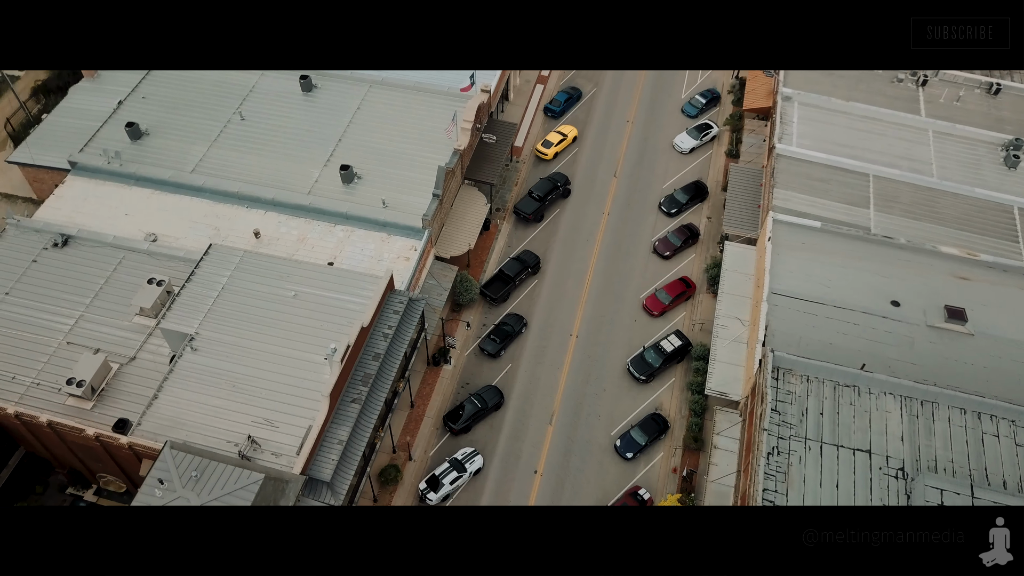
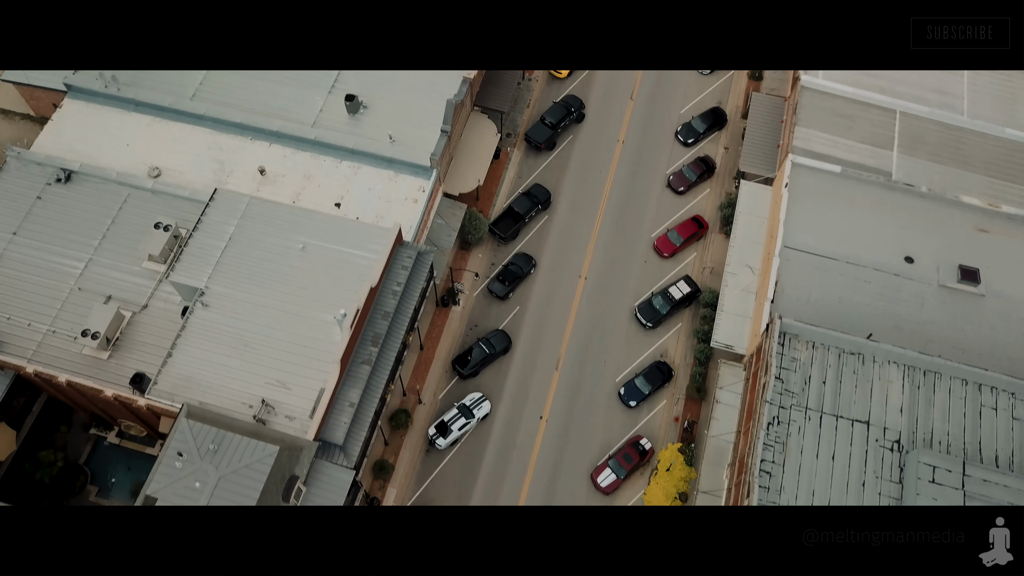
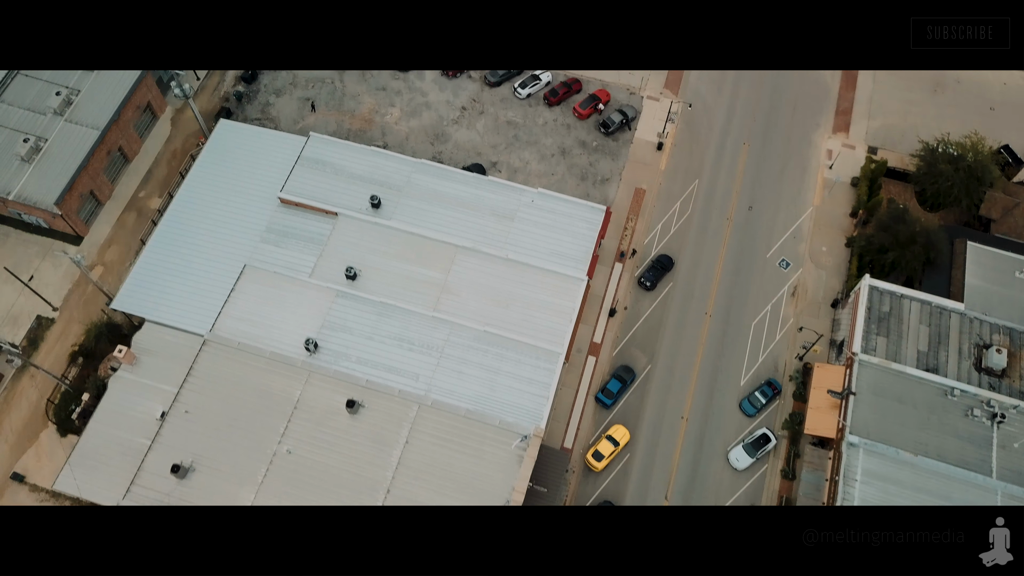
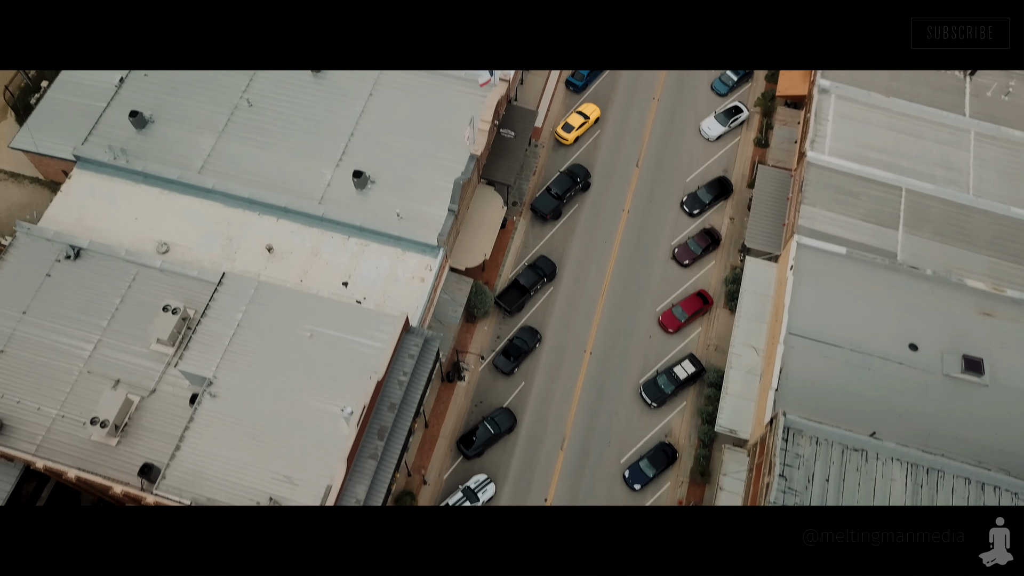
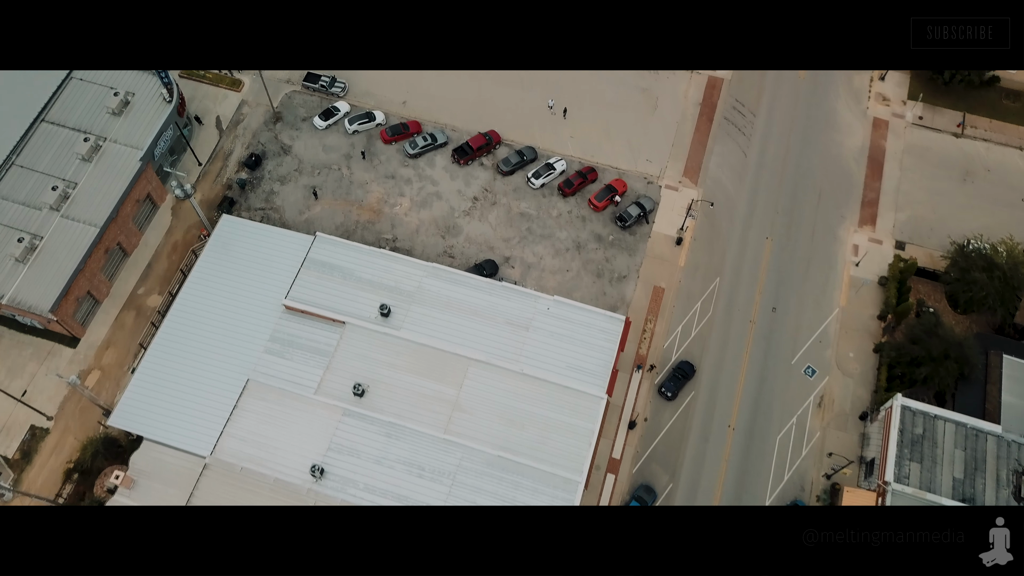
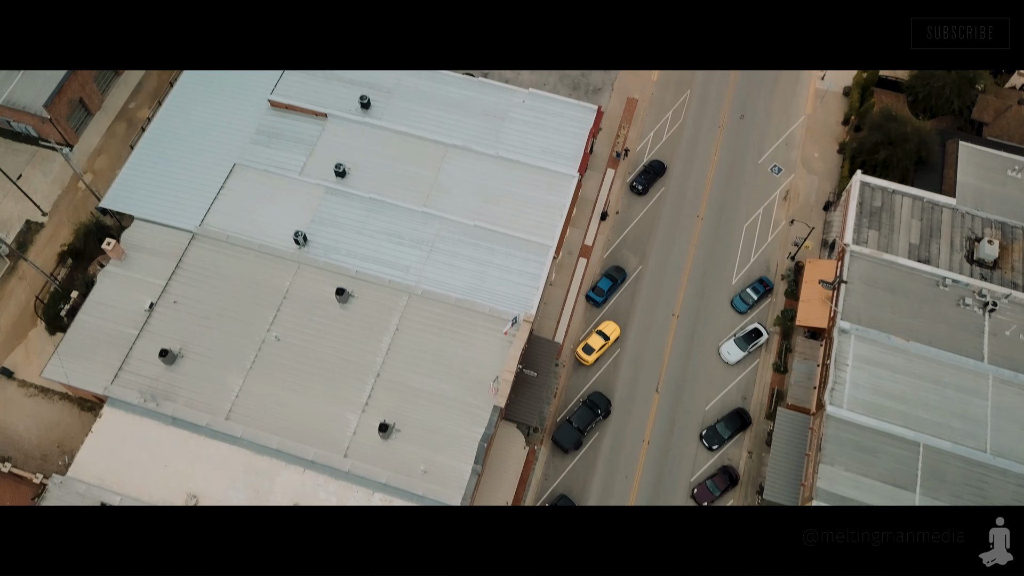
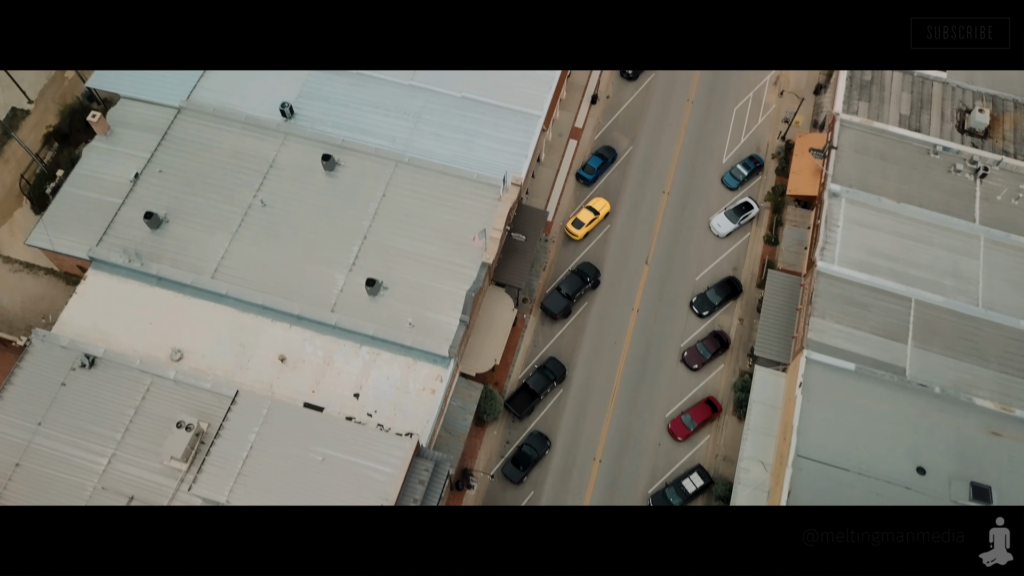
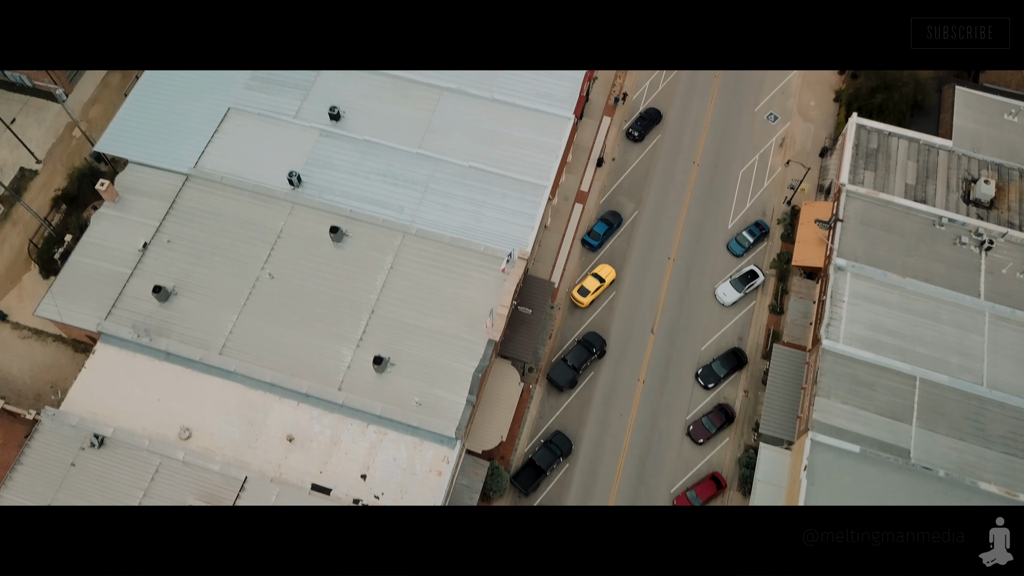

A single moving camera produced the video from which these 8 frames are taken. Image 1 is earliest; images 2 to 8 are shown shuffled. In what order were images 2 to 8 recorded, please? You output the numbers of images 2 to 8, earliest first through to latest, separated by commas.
2, 4, 7, 8, 6, 3, 5
